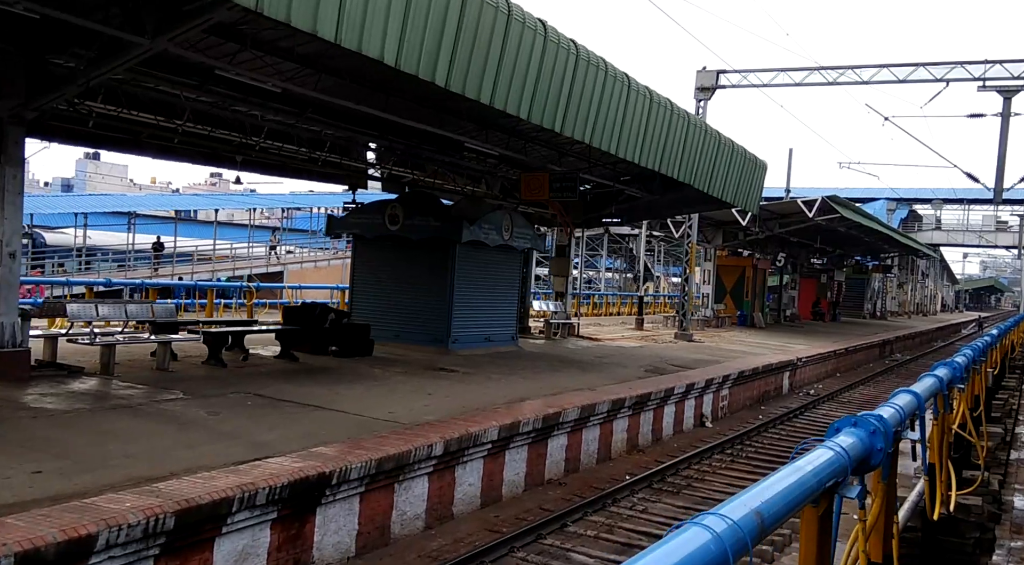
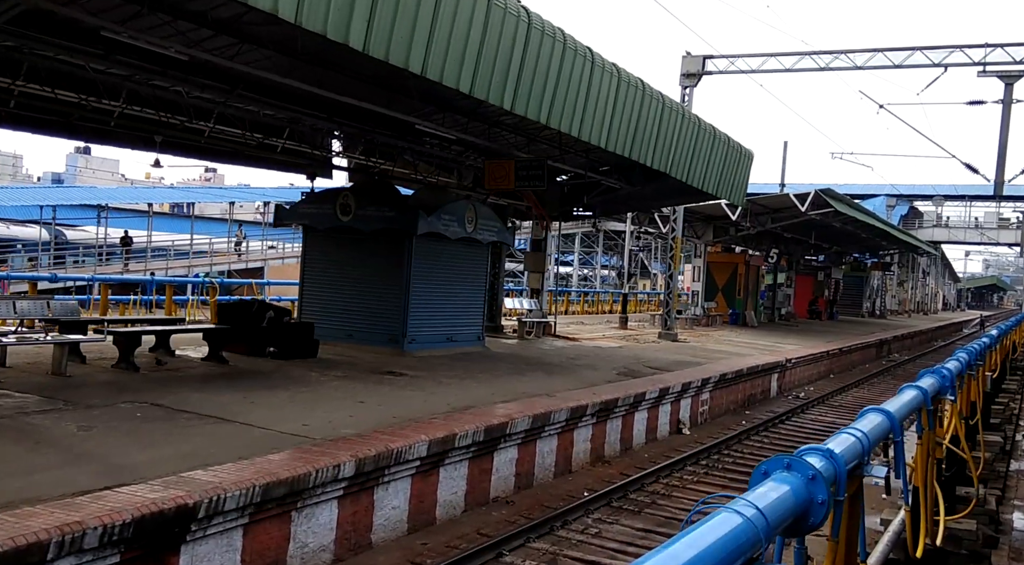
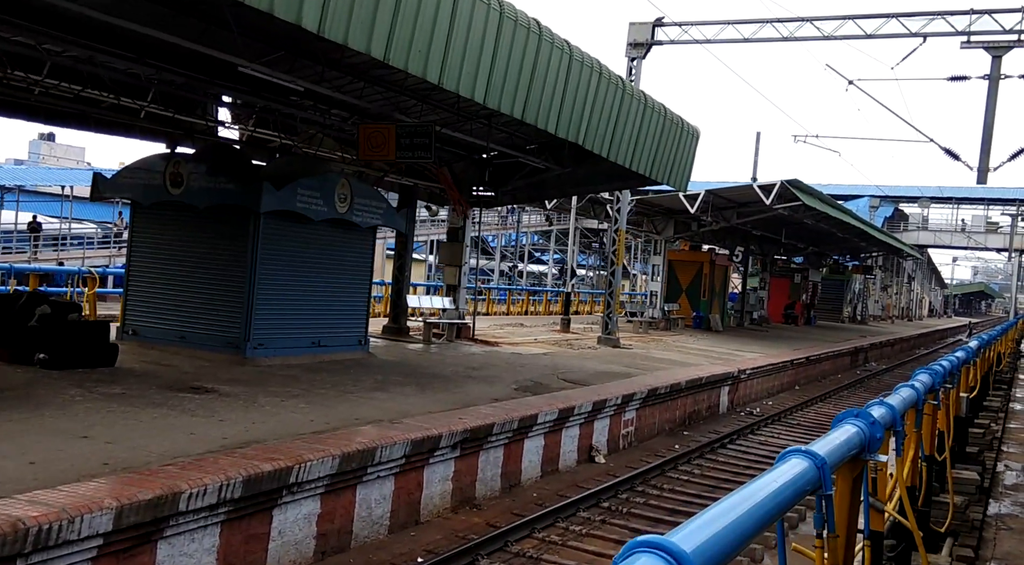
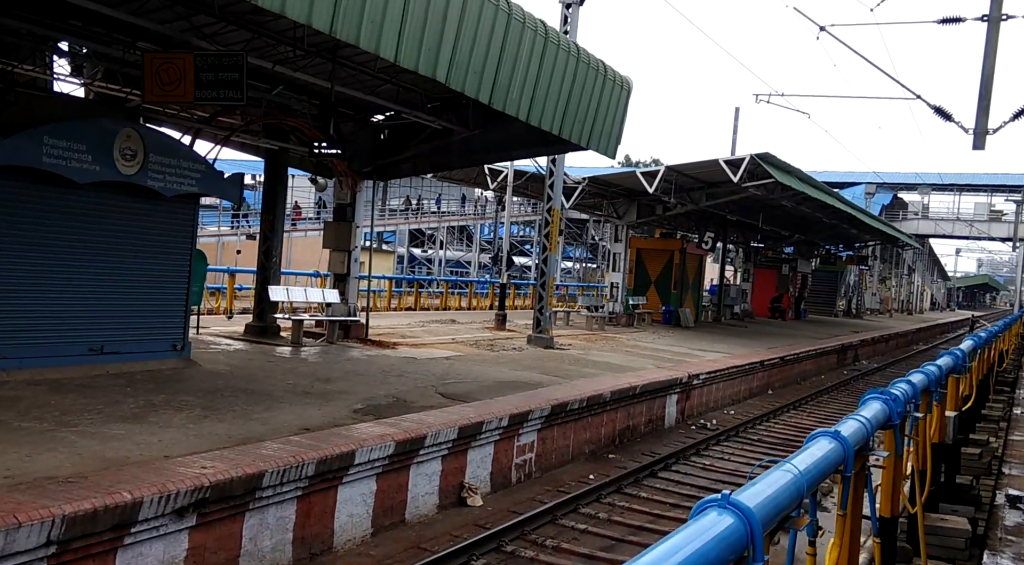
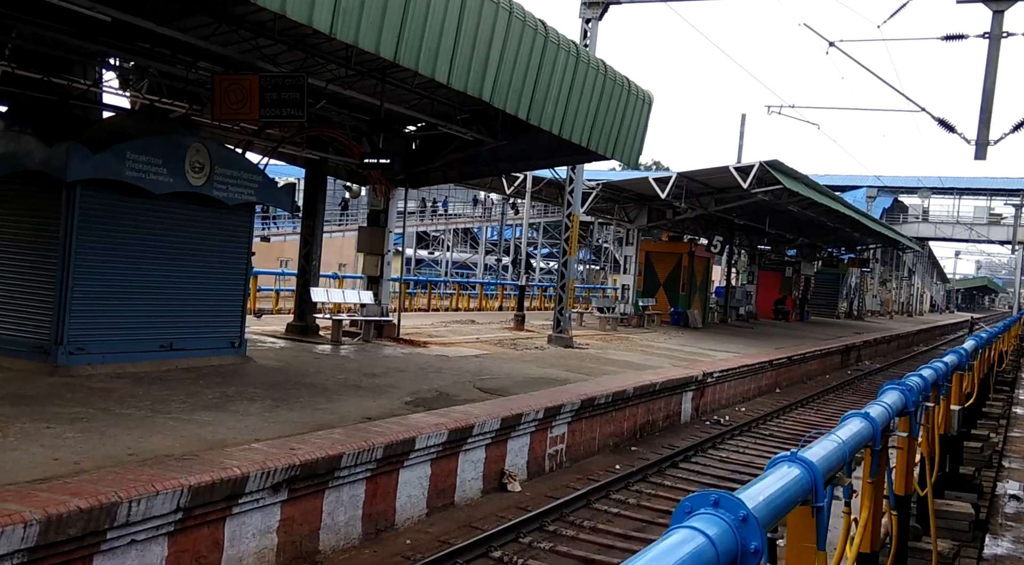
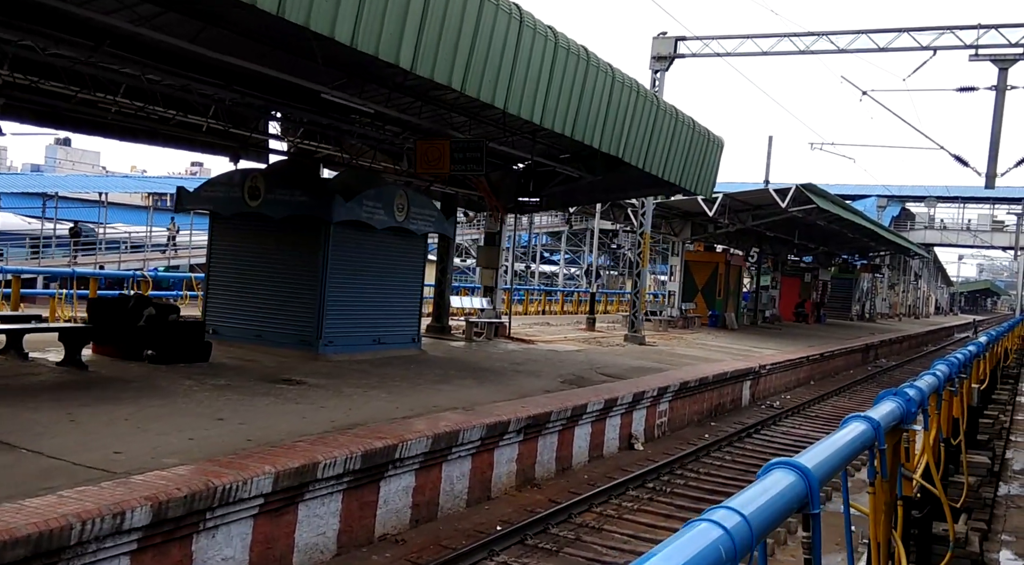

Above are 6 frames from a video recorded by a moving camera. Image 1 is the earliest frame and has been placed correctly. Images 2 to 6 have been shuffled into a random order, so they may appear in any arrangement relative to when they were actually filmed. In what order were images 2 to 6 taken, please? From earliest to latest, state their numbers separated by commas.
2, 6, 3, 5, 4
